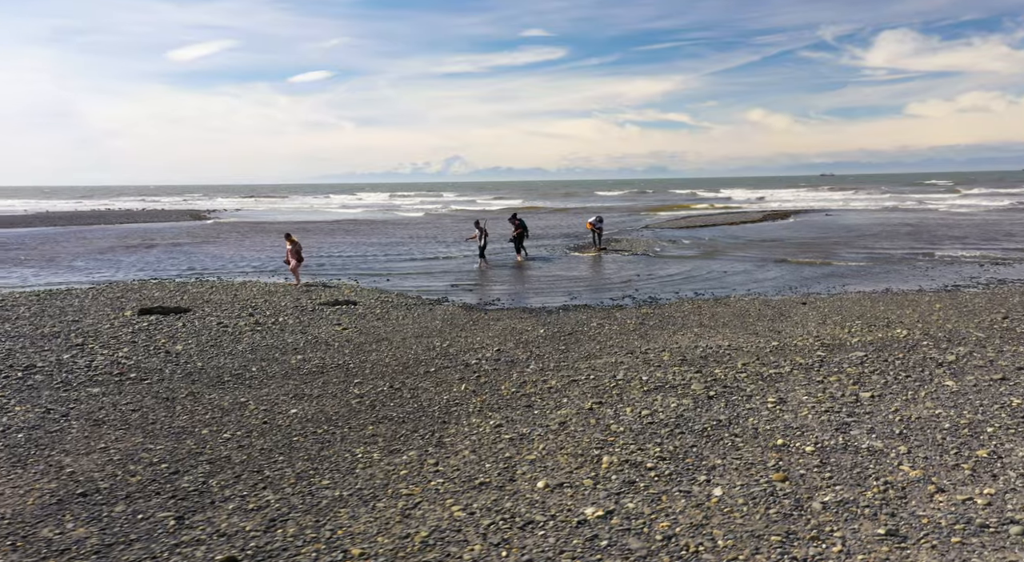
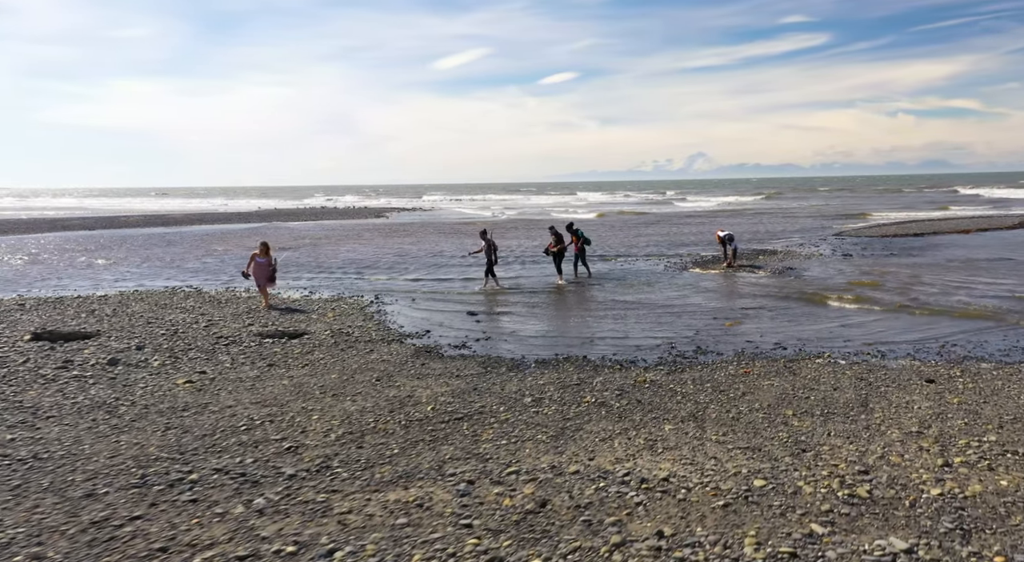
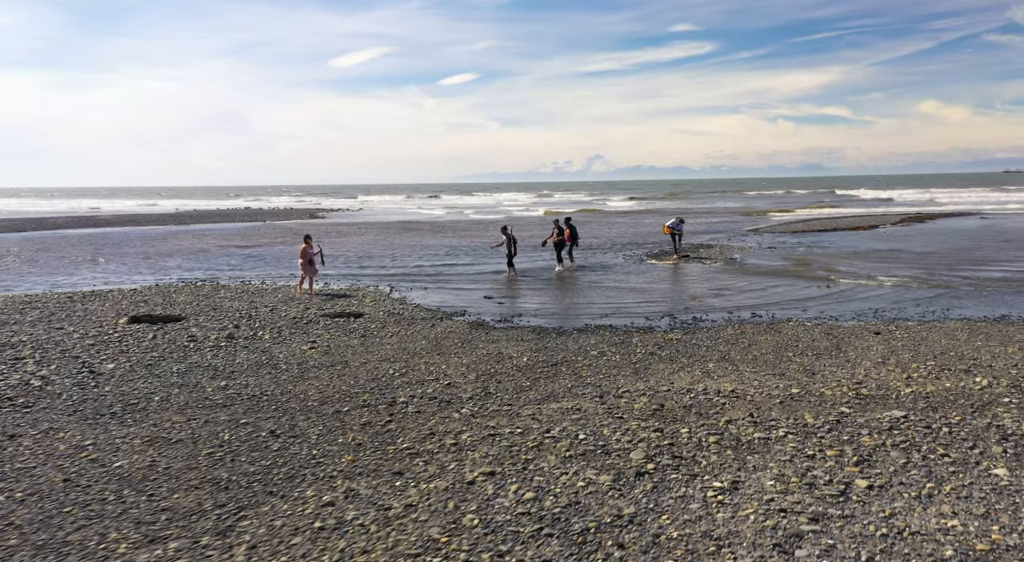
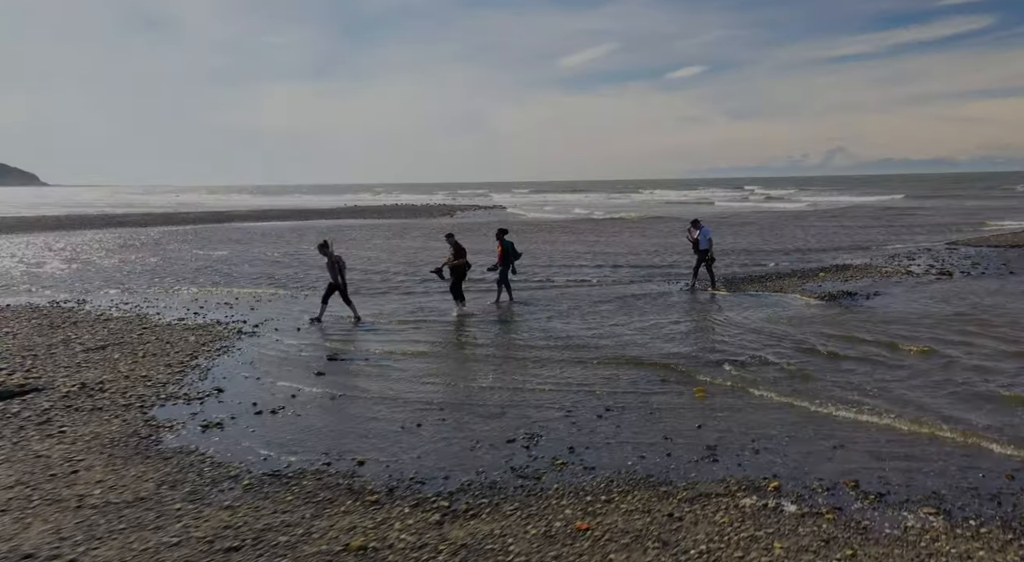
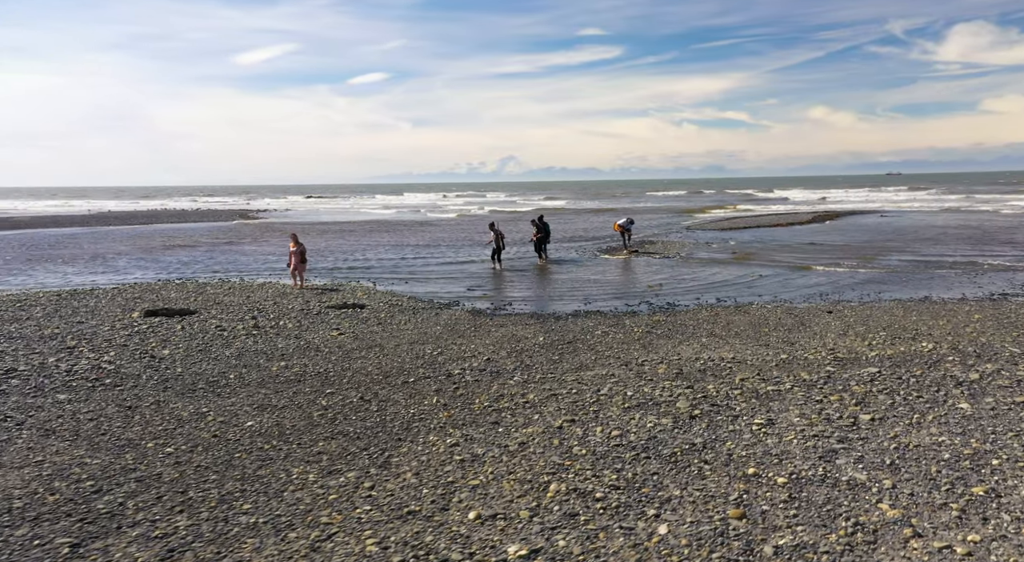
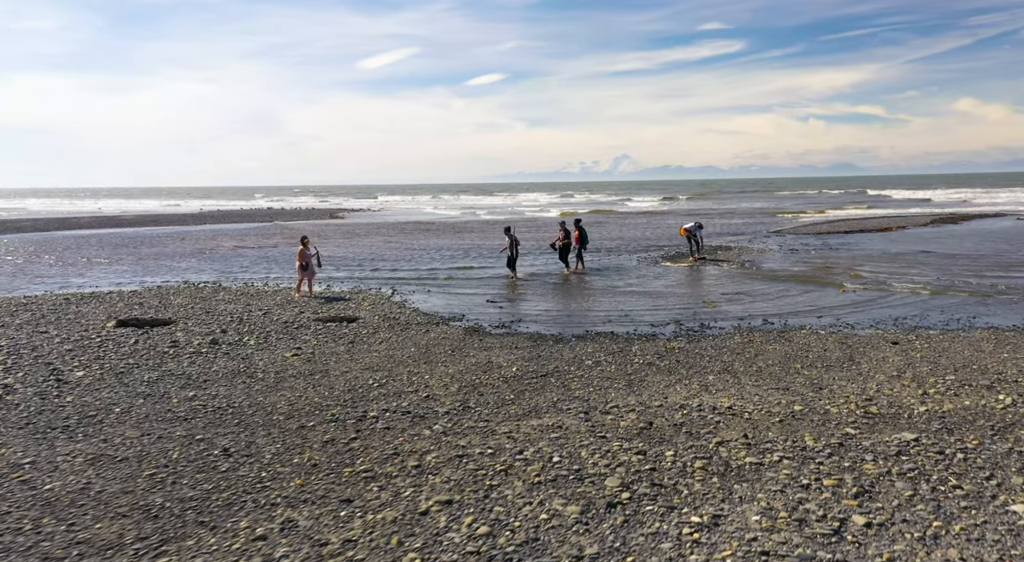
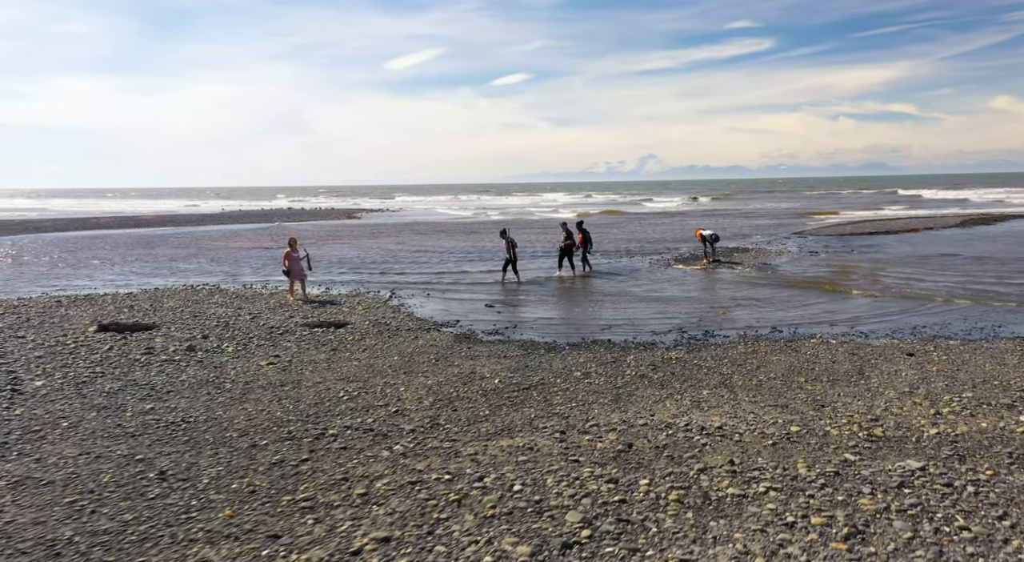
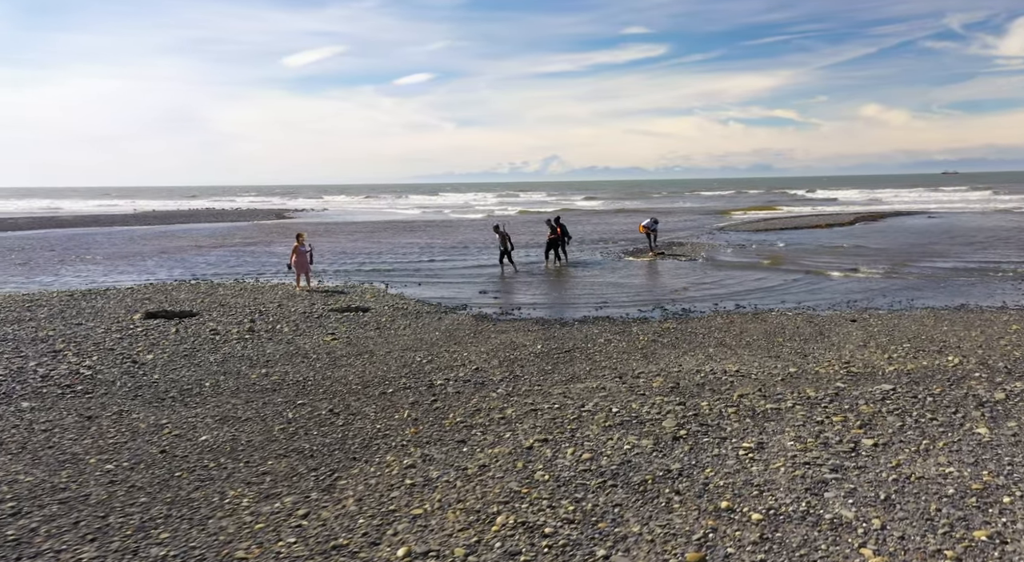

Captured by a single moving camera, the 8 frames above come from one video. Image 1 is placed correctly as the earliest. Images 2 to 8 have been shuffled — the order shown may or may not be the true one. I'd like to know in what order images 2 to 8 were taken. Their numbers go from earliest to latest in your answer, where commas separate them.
5, 8, 3, 6, 7, 2, 4
